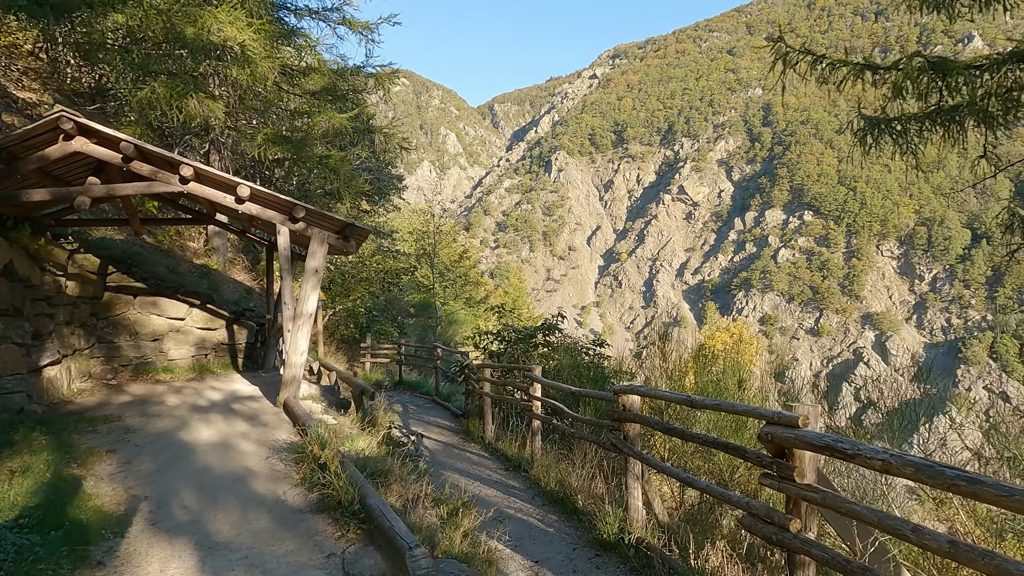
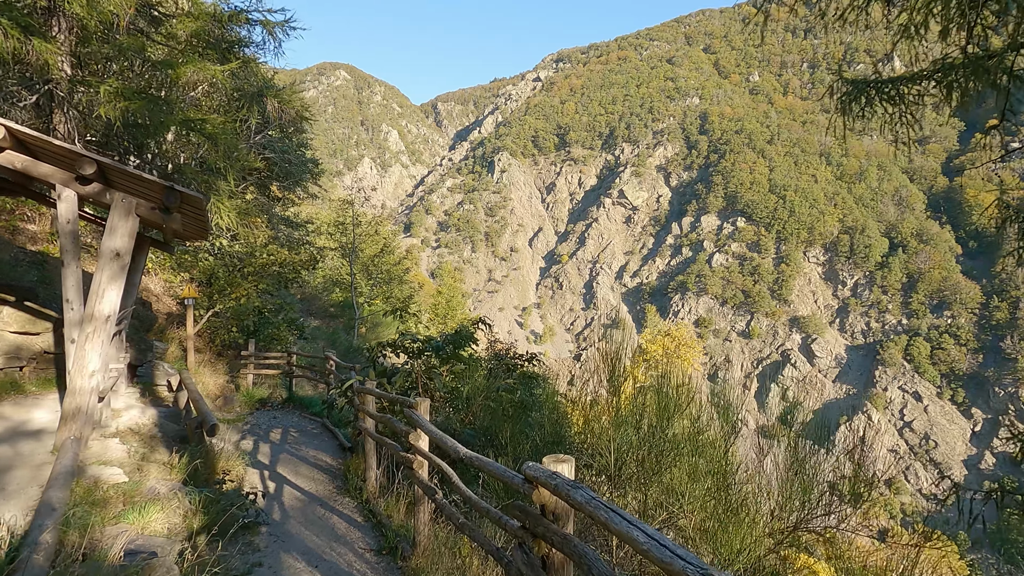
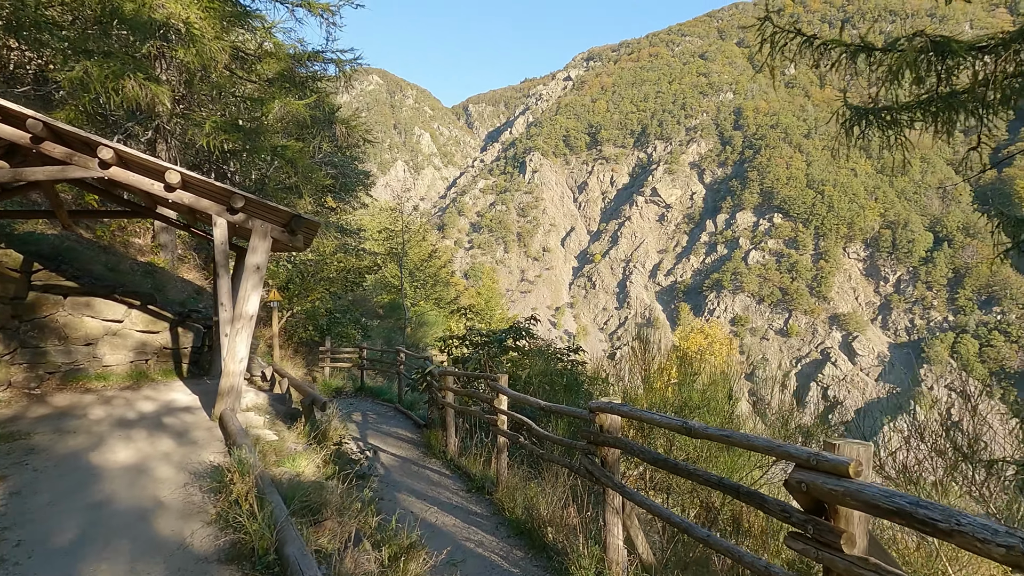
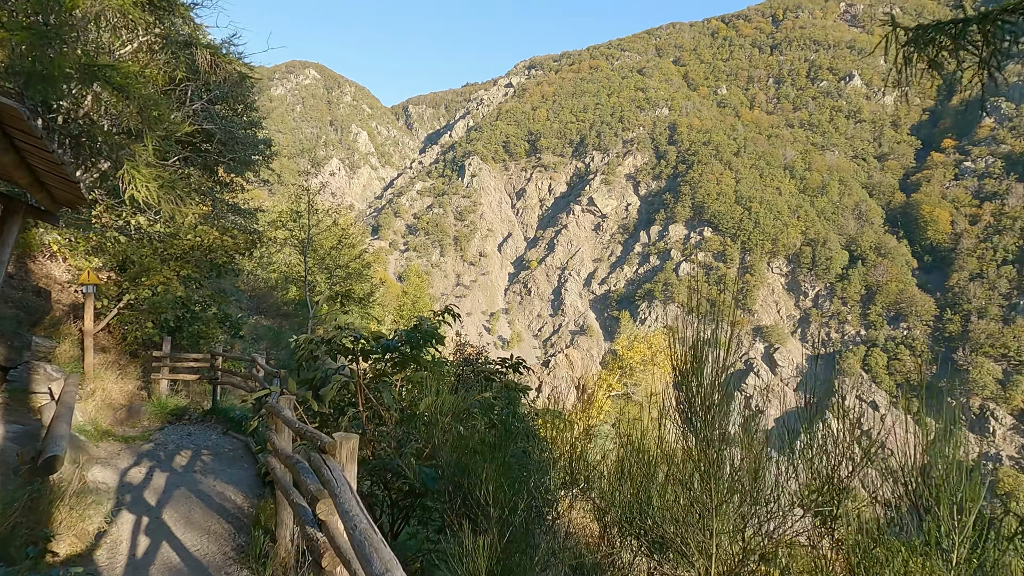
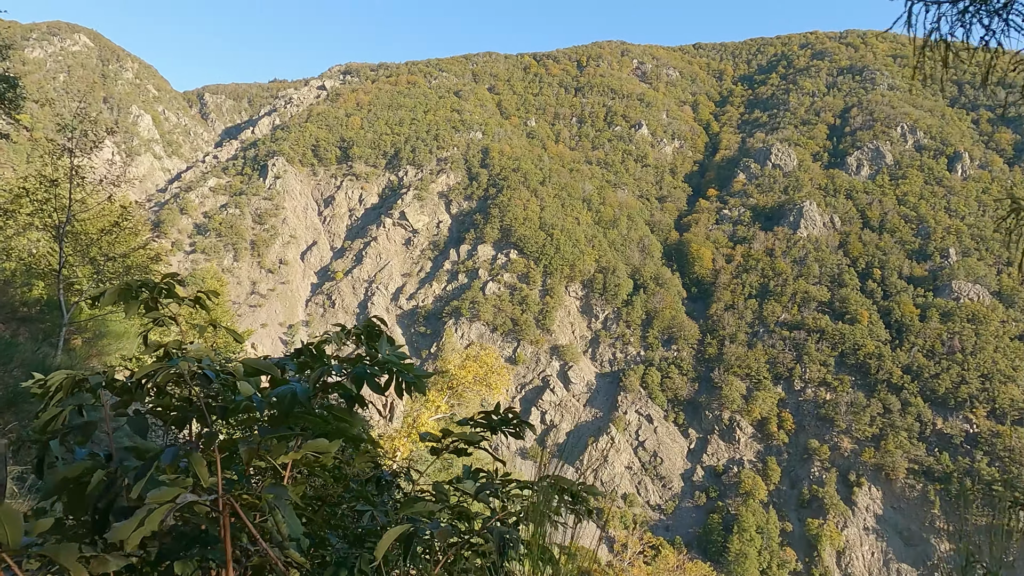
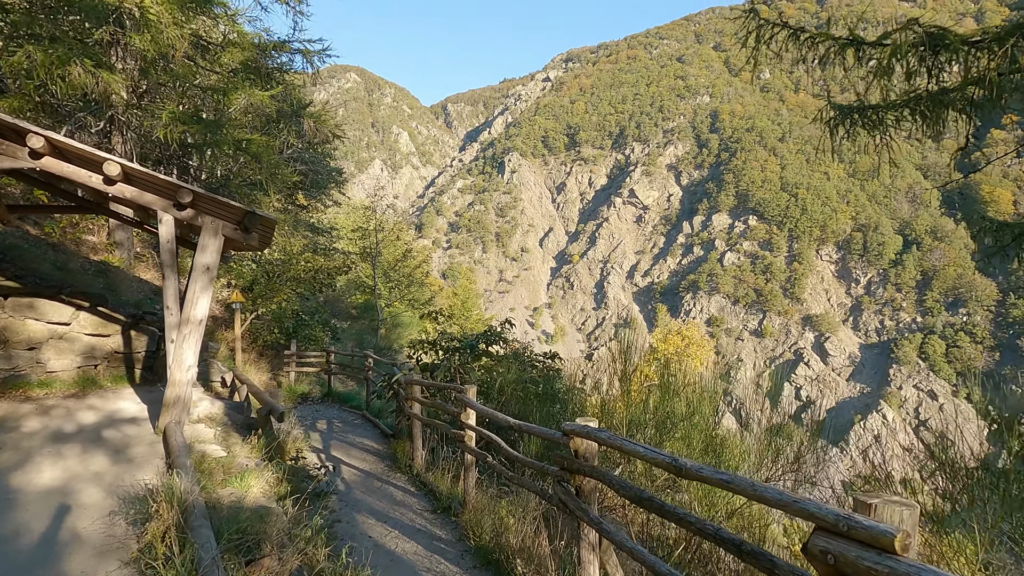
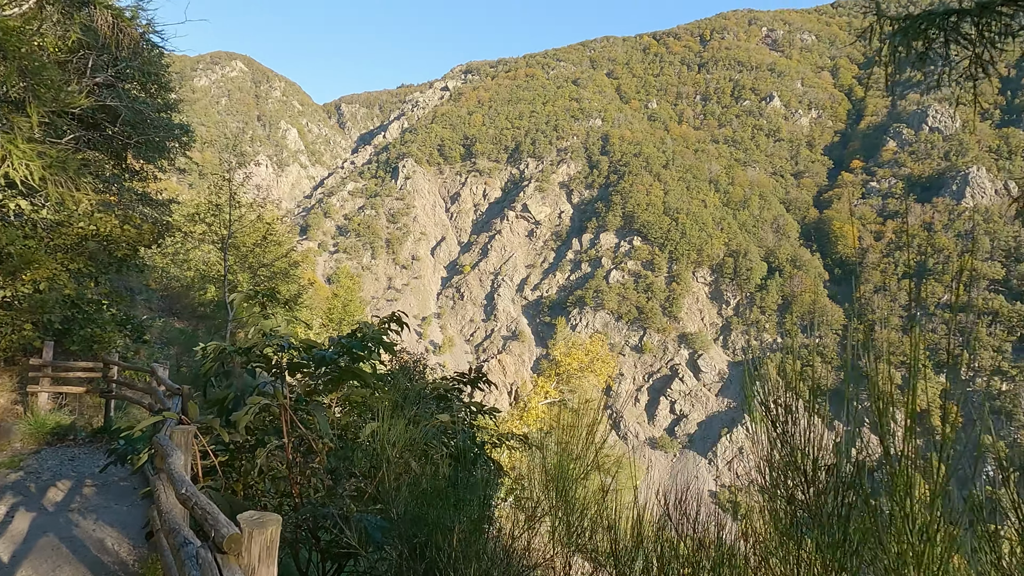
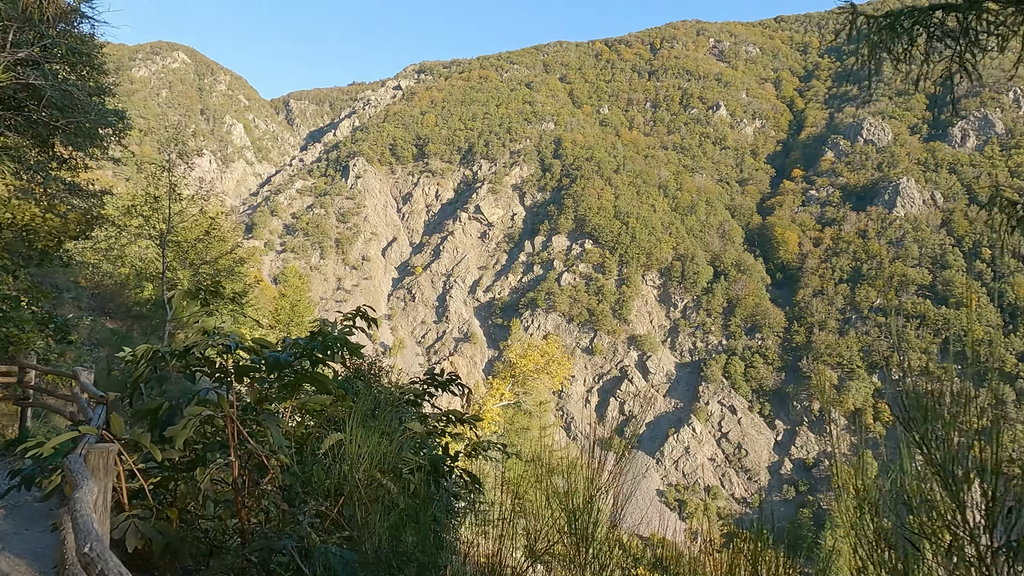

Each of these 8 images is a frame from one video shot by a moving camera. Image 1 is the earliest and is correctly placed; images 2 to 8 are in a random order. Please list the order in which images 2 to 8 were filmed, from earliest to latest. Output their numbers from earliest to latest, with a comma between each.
3, 6, 2, 4, 7, 8, 5
